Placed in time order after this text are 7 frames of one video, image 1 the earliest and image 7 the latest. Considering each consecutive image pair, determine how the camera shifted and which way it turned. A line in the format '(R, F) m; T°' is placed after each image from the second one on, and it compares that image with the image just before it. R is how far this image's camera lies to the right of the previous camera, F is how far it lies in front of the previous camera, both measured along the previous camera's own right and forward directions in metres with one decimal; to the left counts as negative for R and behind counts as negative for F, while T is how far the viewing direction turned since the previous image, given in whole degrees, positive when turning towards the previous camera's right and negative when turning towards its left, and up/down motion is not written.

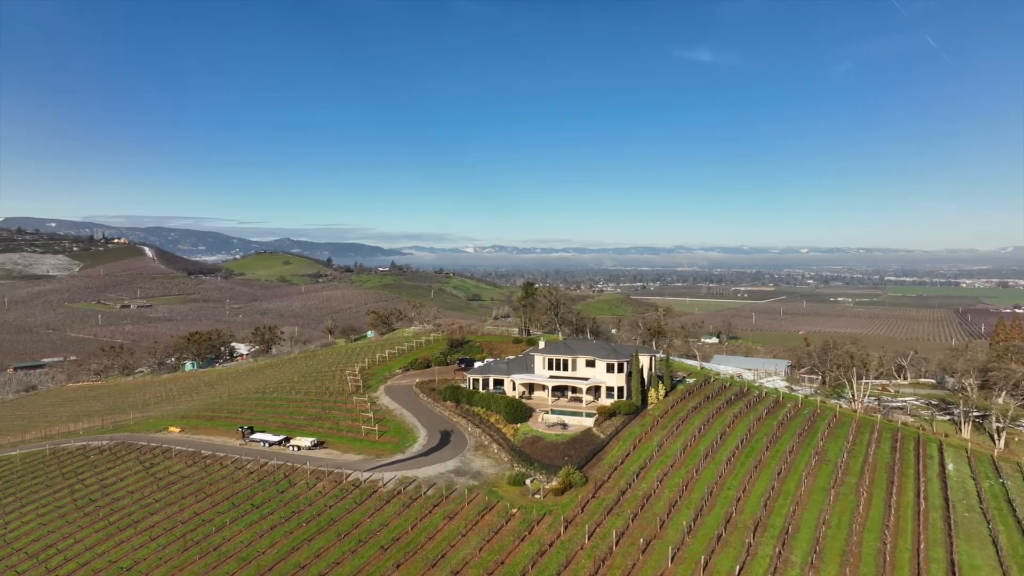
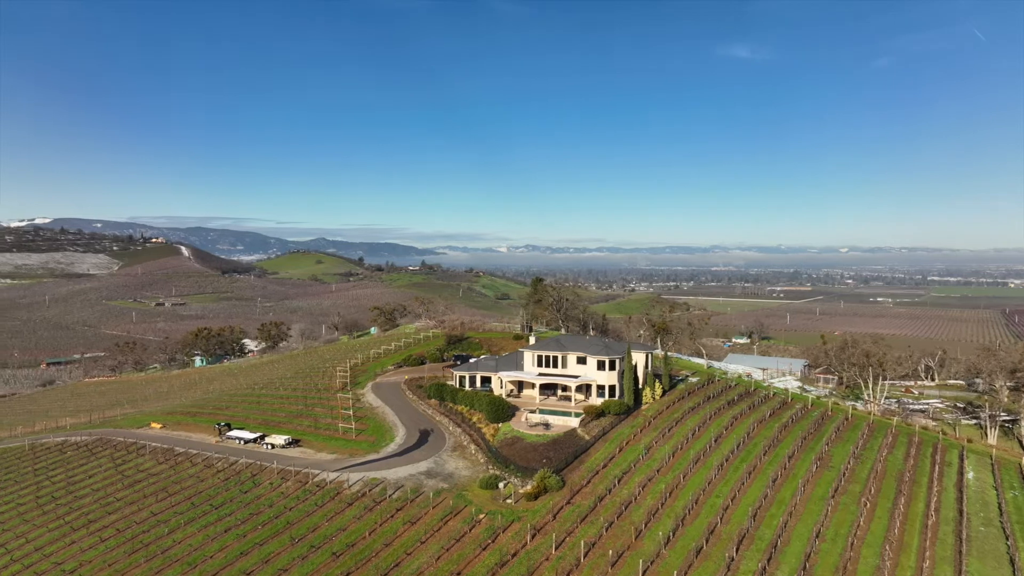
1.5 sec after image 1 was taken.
(+2.6, +2.0) m; -2°
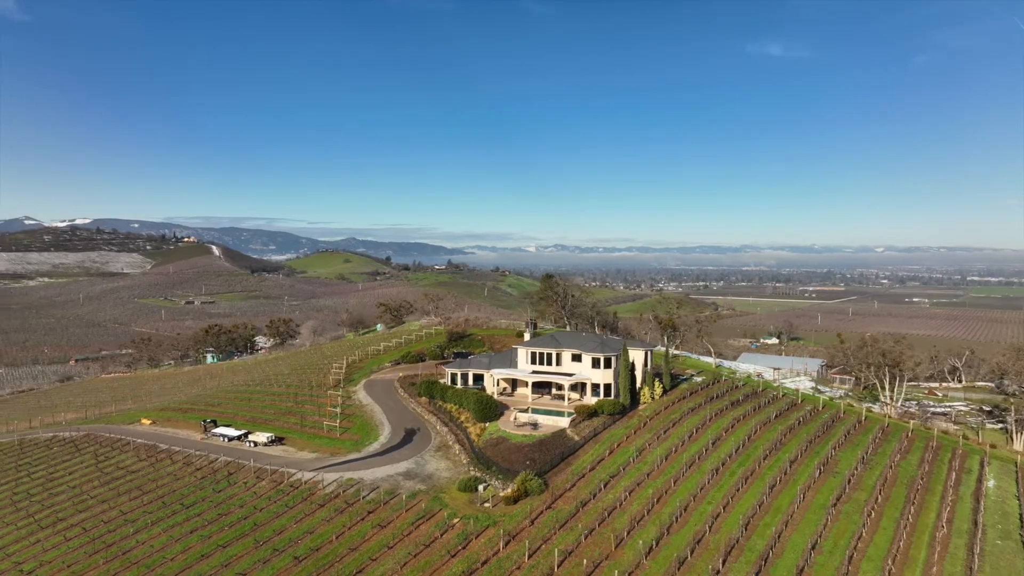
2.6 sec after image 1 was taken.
(+2.0, +1.5) m; -2°
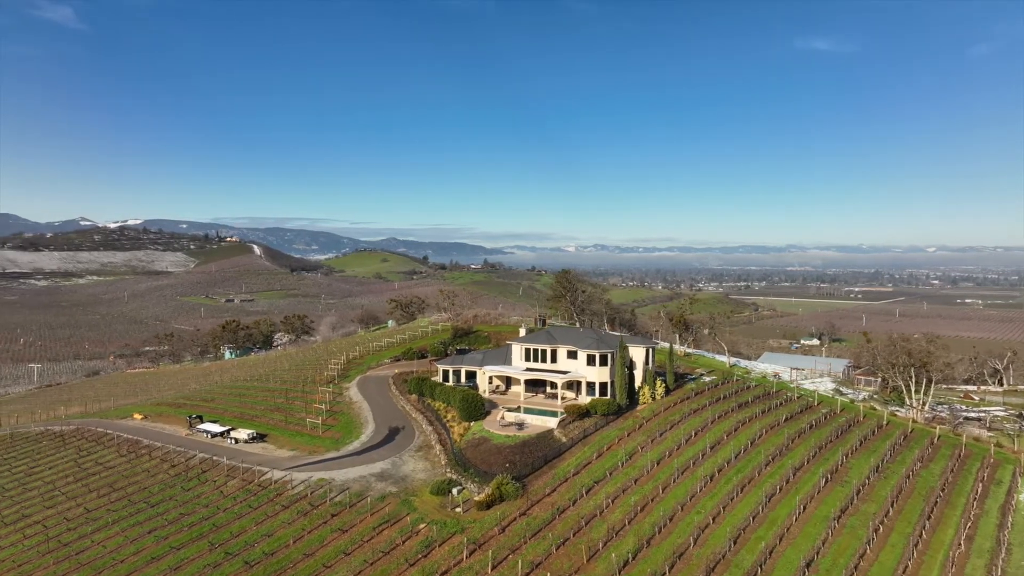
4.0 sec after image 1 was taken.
(+2.5, +1.8) m; -3°
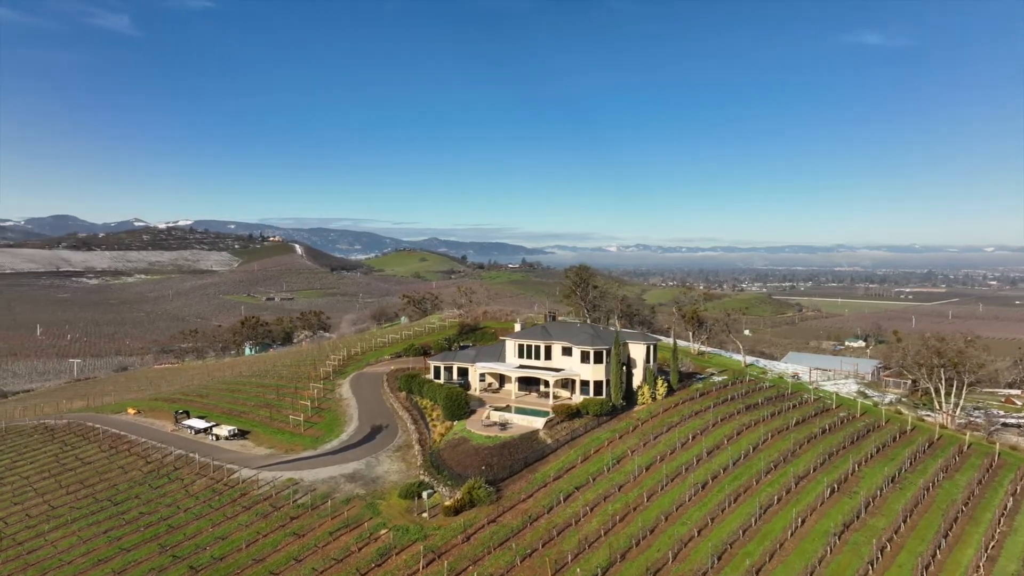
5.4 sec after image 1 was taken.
(+2.5, +1.8) m; -3°
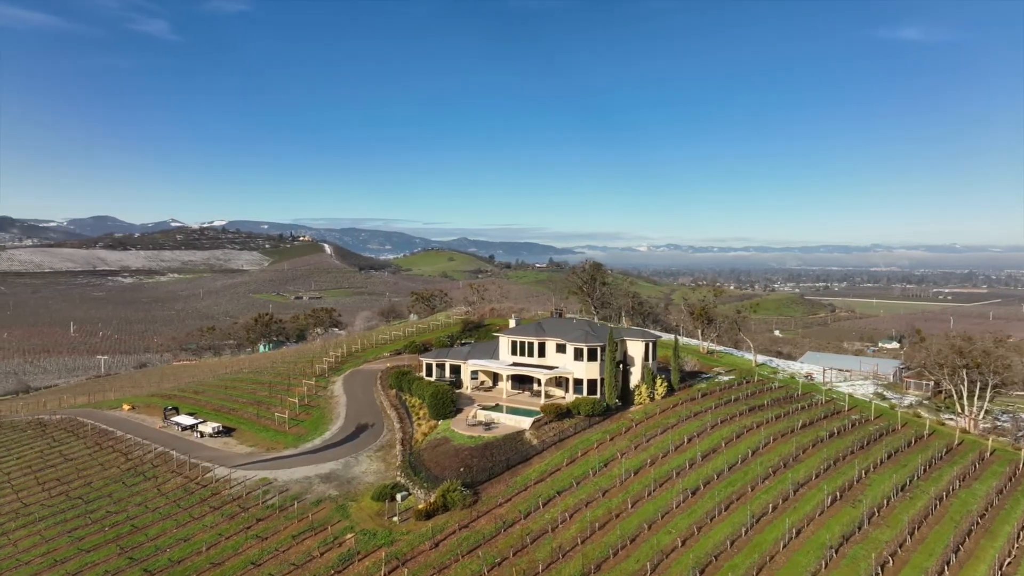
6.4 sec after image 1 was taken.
(+1.9, +1.3) m; -2°
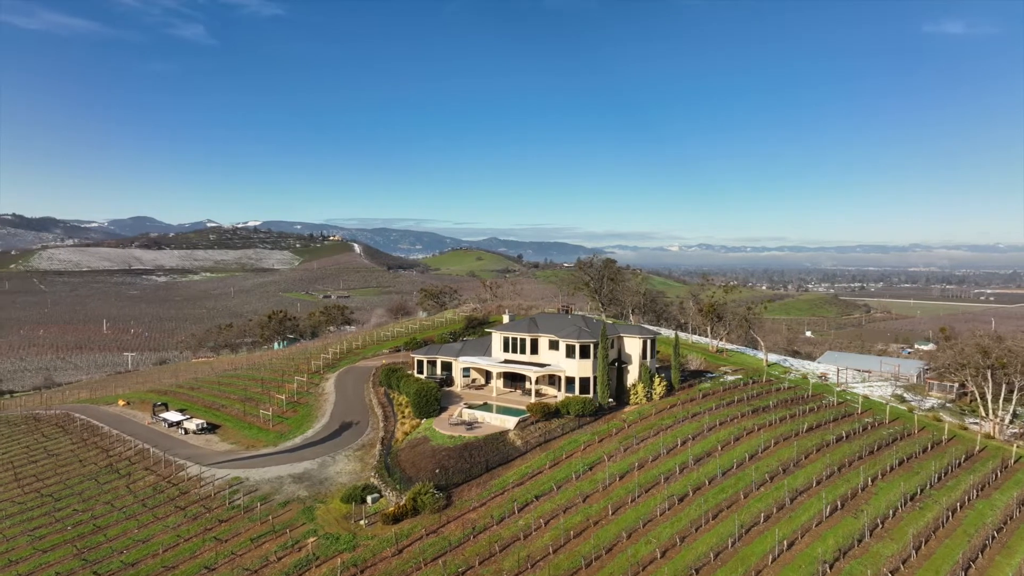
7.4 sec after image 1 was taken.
(+1.9, +1.3) m; -2°
